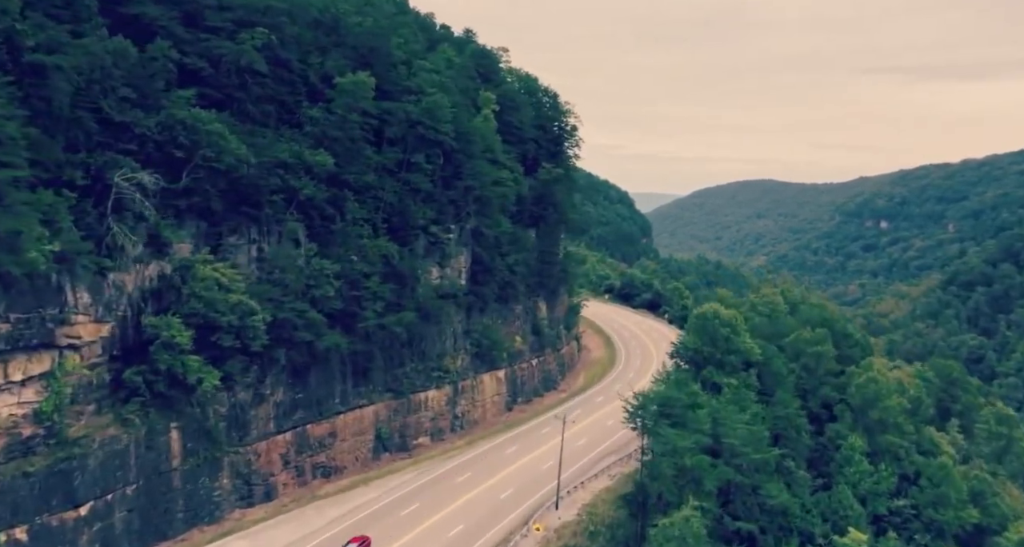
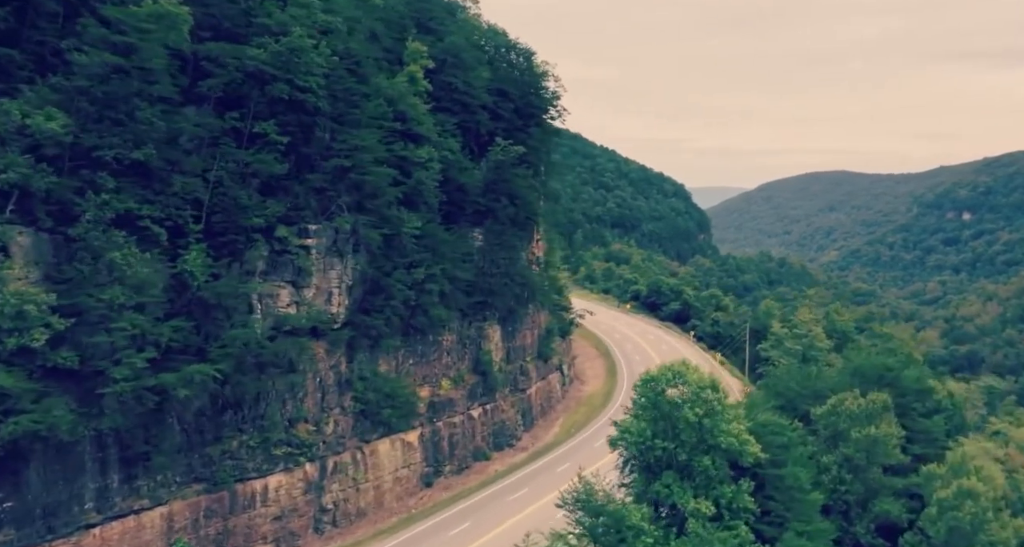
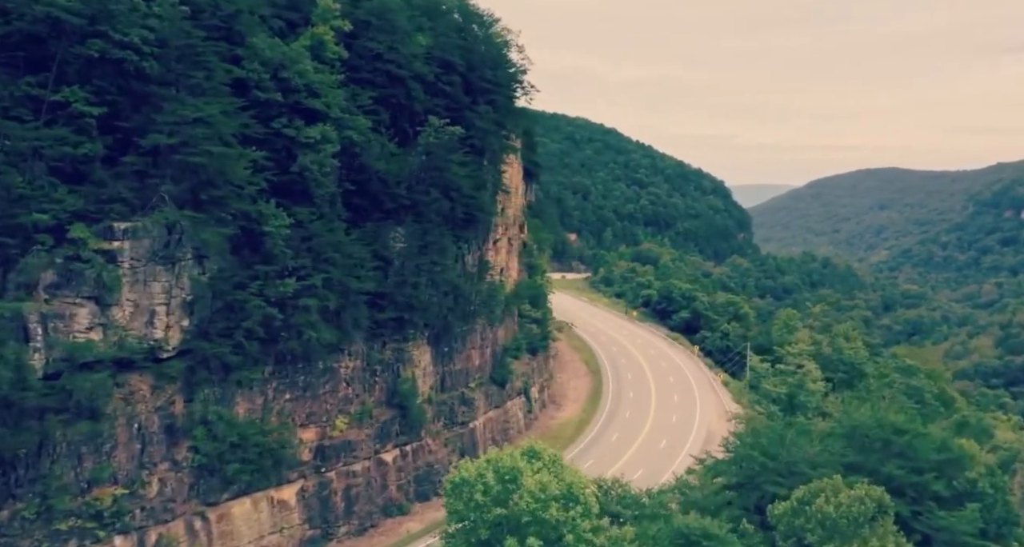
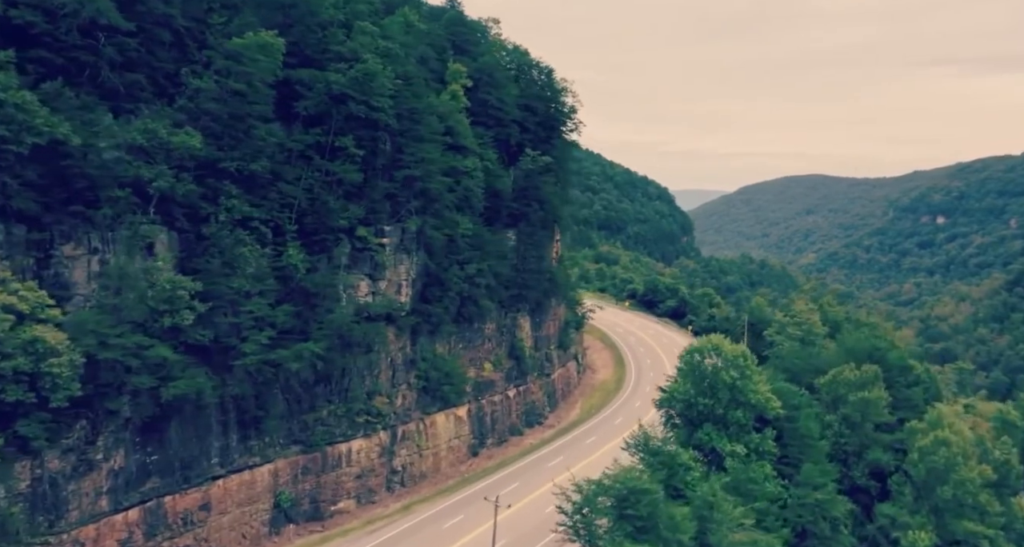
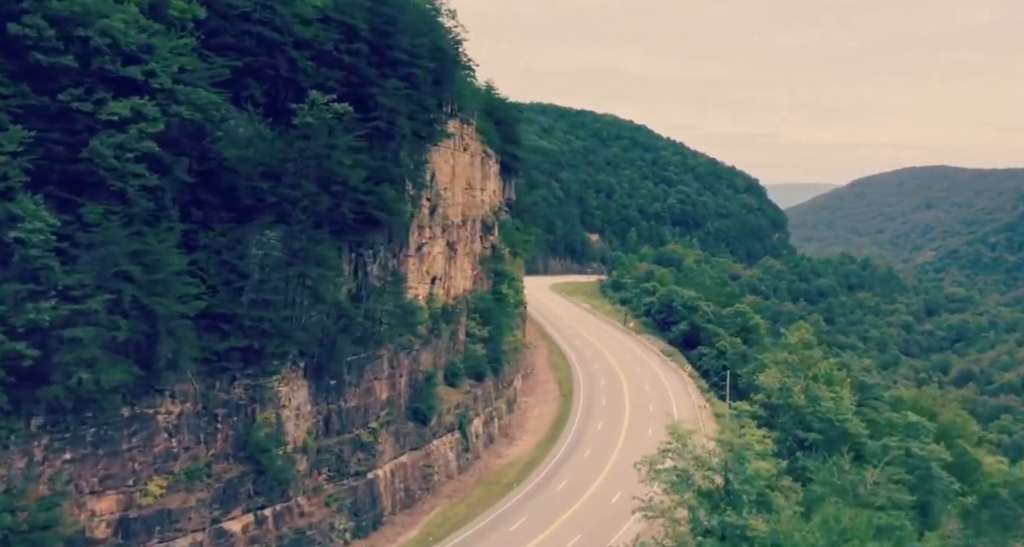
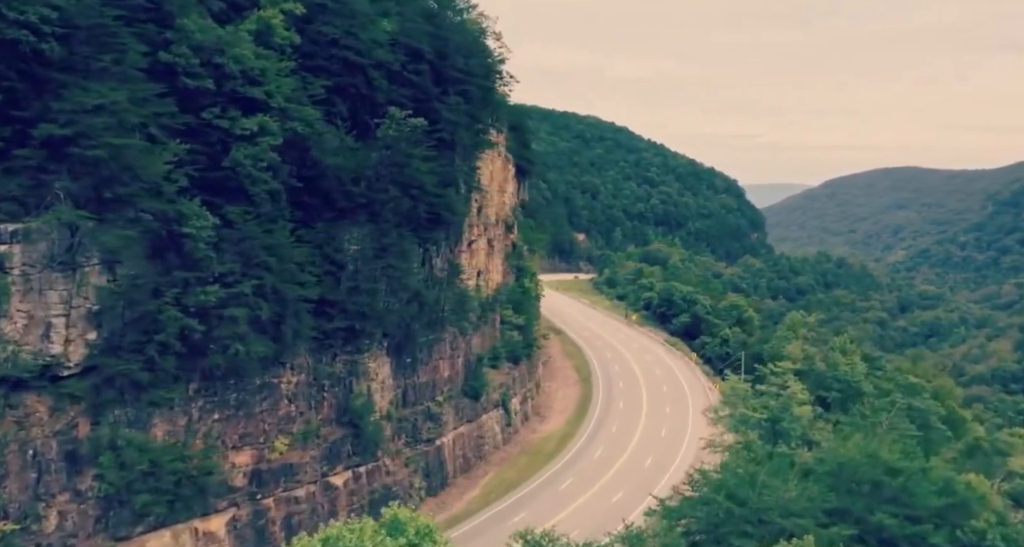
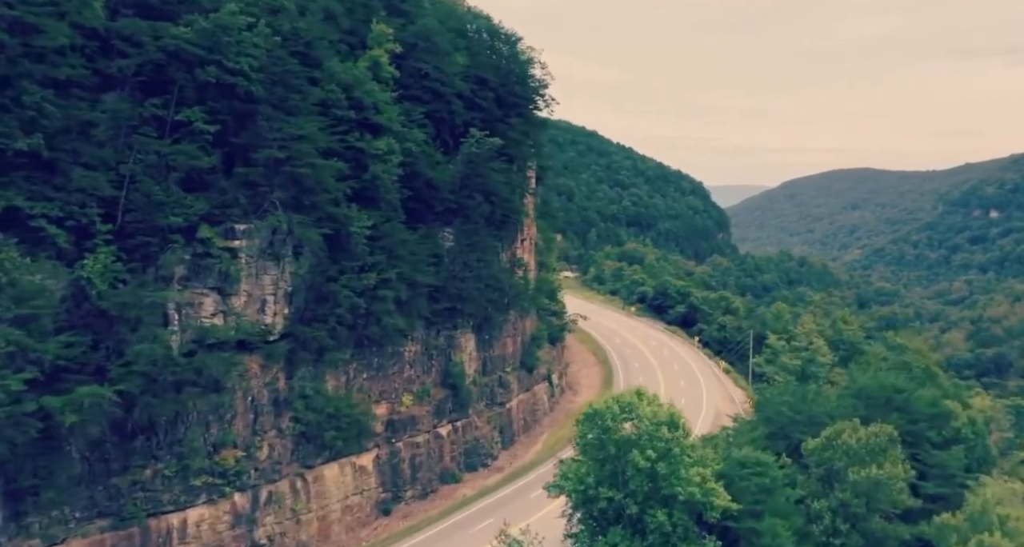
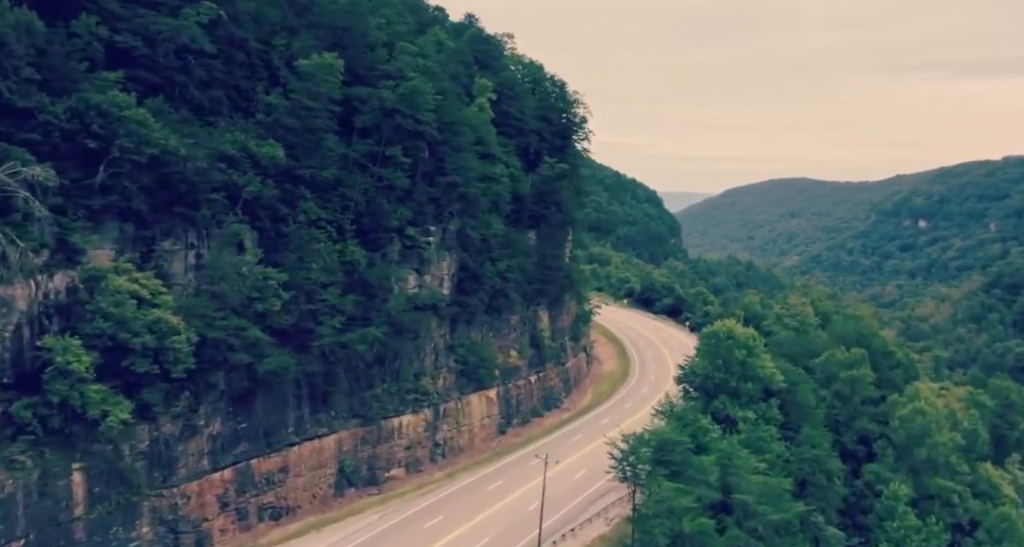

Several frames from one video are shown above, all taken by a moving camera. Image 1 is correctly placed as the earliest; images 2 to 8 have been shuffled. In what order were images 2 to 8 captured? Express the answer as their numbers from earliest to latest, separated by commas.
8, 4, 2, 7, 3, 6, 5
